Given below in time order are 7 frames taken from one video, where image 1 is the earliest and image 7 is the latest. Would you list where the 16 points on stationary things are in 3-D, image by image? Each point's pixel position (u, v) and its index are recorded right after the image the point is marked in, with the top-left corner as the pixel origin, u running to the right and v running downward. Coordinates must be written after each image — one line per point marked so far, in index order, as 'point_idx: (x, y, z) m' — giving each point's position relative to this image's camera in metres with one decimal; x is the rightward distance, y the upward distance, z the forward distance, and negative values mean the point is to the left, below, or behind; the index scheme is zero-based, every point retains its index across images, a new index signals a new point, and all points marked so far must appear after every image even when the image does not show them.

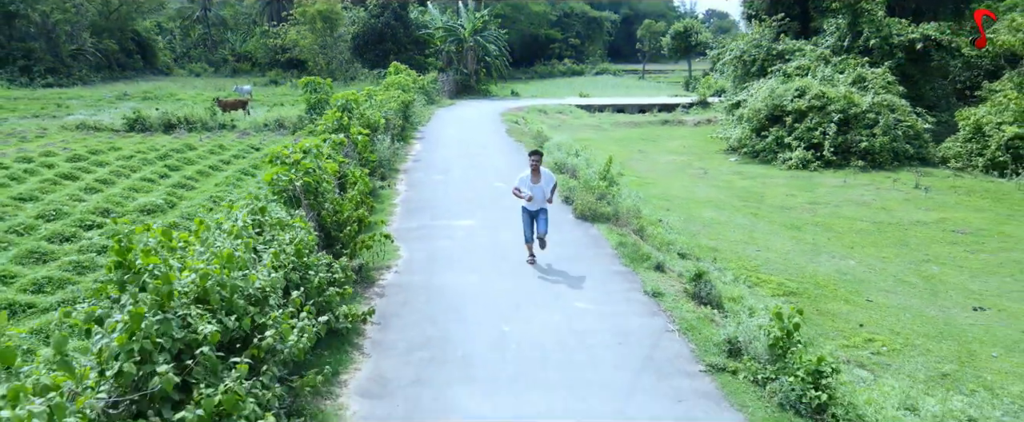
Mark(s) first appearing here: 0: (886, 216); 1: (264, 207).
0: (+6.8, -0.1, +11.0) m
1: (-1.8, +0.1, +4.4) m
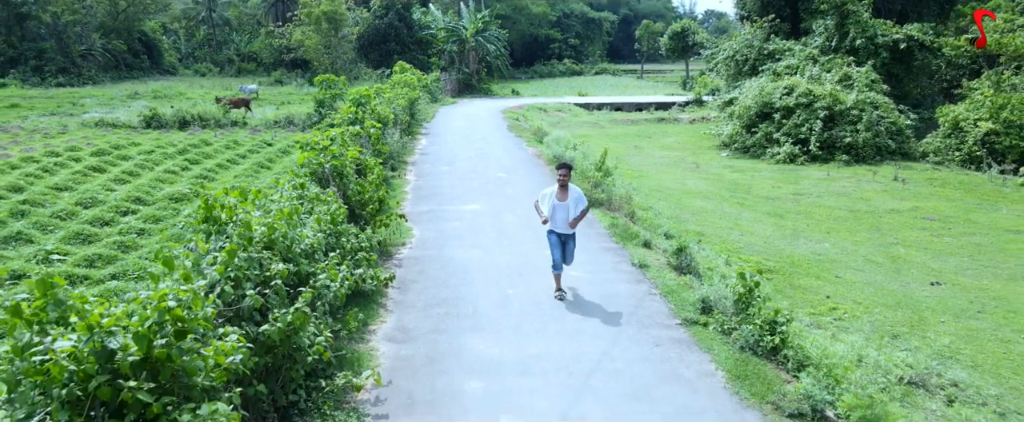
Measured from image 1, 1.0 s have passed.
0: (+6.8, +0.1, +11.7) m
1: (-1.8, +0.3, +5.1) m
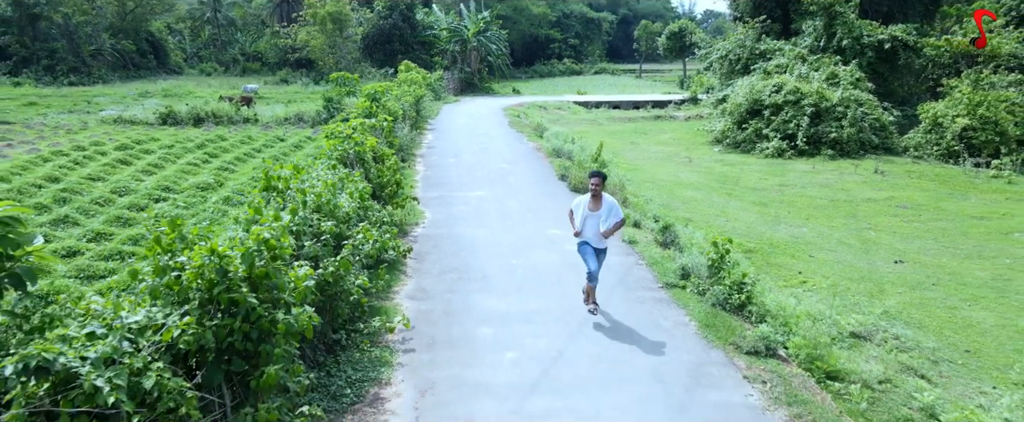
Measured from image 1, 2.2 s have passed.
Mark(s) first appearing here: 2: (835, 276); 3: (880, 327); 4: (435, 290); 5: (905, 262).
0: (+6.9, +0.3, +12.5) m
1: (-1.7, +0.5, +5.9) m
2: (+4.1, -0.8, +7.7) m
3: (+3.6, -1.2, +6.0) m
4: (-0.7, -0.8, +5.8) m
5: (+5.6, -0.7, +8.6) m
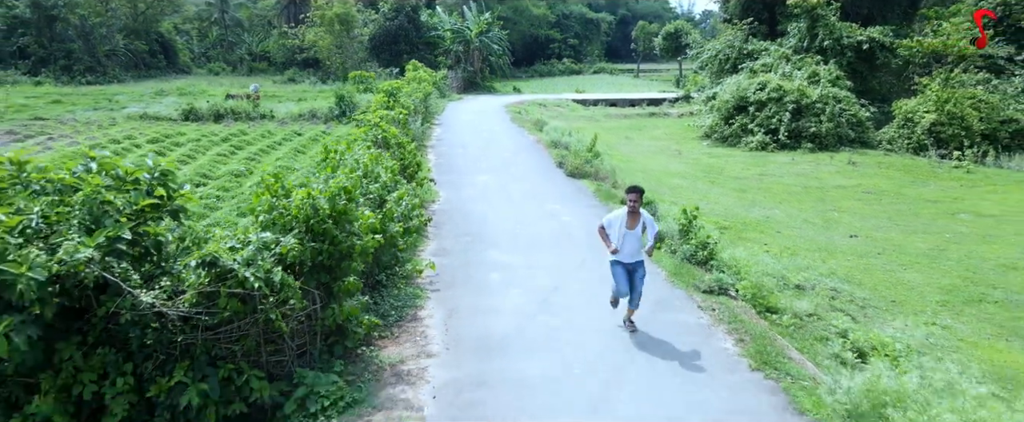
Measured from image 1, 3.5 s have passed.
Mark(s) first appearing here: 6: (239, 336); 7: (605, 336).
0: (+6.9, +0.7, +13.8) m
1: (-1.7, +0.8, +7.2) m
2: (+4.2, -0.5, +9.0) m
3: (+3.7, -0.8, +7.2) m
4: (-0.7, -0.4, +7.0) m
5: (+5.6, -0.4, +9.8) m
6: (-1.8, -0.8, +3.9) m
7: (+0.8, -1.1, +4.5) m
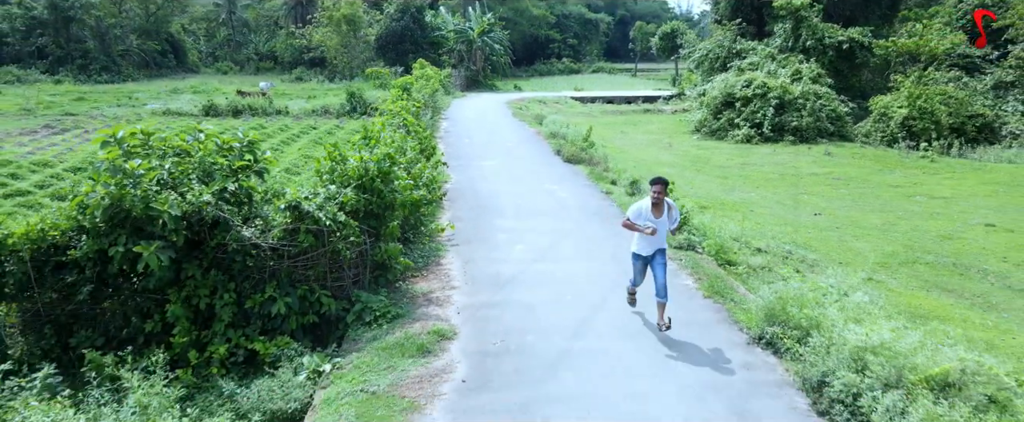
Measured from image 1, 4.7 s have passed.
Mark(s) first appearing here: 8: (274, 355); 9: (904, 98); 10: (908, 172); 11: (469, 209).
0: (+7.0, +1.0, +15.0) m
1: (-1.6, +1.1, +8.4) m
2: (+4.2, -0.2, +10.2) m
3: (+3.7, -0.5, +8.5) m
4: (-0.6, -0.1, +8.3) m
5: (+5.7, -0.1, +11.0) m
6: (-1.7, -0.5, +5.2) m
7: (+0.8, -0.8, +5.7) m
8: (-1.9, -1.1, +4.8) m
9: (+11.8, +3.4, +18.3) m
10: (+9.4, +0.9, +14.4) m
11: (-0.6, 0.0, +8.8) m
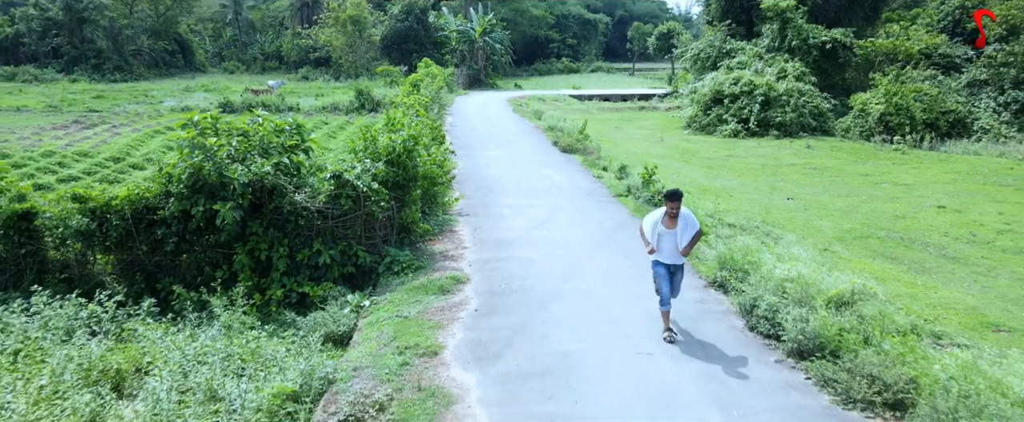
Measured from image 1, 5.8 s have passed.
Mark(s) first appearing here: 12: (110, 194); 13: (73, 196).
0: (+7.0, +1.3, +16.2) m
1: (-1.6, +1.4, +9.6) m
2: (+4.3, +0.1, +11.4) m
3: (+3.8, -0.2, +9.6) m
4: (-0.6, +0.2, +9.5) m
5: (+5.7, +0.3, +12.2) m
6: (-1.7, -0.1, +6.3) m
7: (+0.8, -0.5, +6.9) m
8: (-1.9, -0.8, +5.9) m
9: (+11.9, +3.7, +19.4) m
10: (+9.4, +1.2, +15.5) m
11: (-0.6, +0.3, +9.9) m
12: (-4.0, +0.2, +6.0) m
13: (-4.3, +0.2, +5.9) m
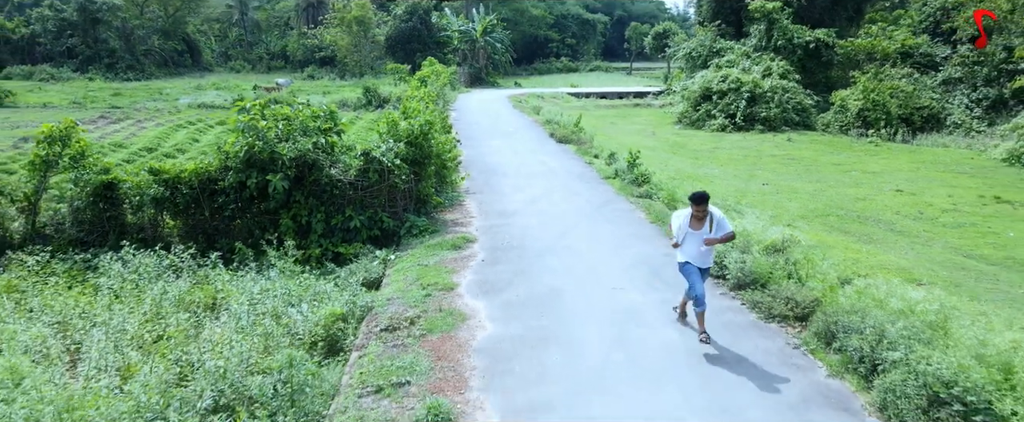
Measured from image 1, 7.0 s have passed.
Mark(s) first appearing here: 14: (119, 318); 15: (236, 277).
0: (+7.0, +1.7, +17.4) m
1: (-1.6, +1.8, +10.8) m
2: (+4.3, +0.5, +12.6) m
3: (+3.8, +0.2, +10.8) m
4: (-0.6, +0.6, +10.7) m
5: (+5.7, +0.6, +13.4) m
6: (-1.7, +0.2, +7.5) m
7: (+0.8, -0.1, +8.1) m
8: (-1.9, -0.5, +7.1) m
9: (+11.9, +4.1, +20.6) m
10: (+9.4, +1.6, +16.8) m
11: (-0.6, +0.7, +11.1) m
12: (-4.0, +0.5, +7.2) m
13: (-4.3, +0.5, +7.1) m
14: (-3.4, -0.9, +5.2) m
15: (-2.9, -0.7, +6.3) m
